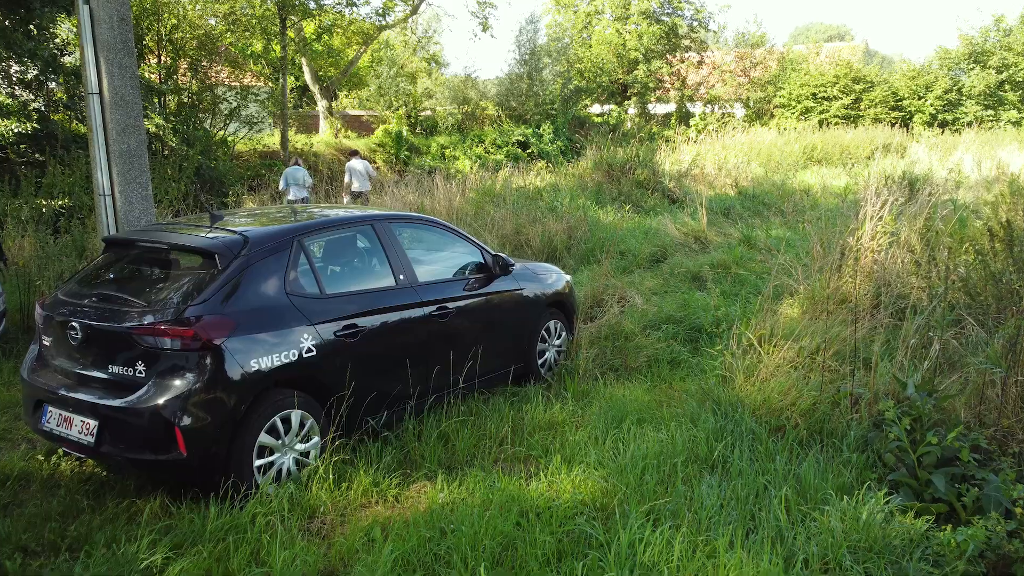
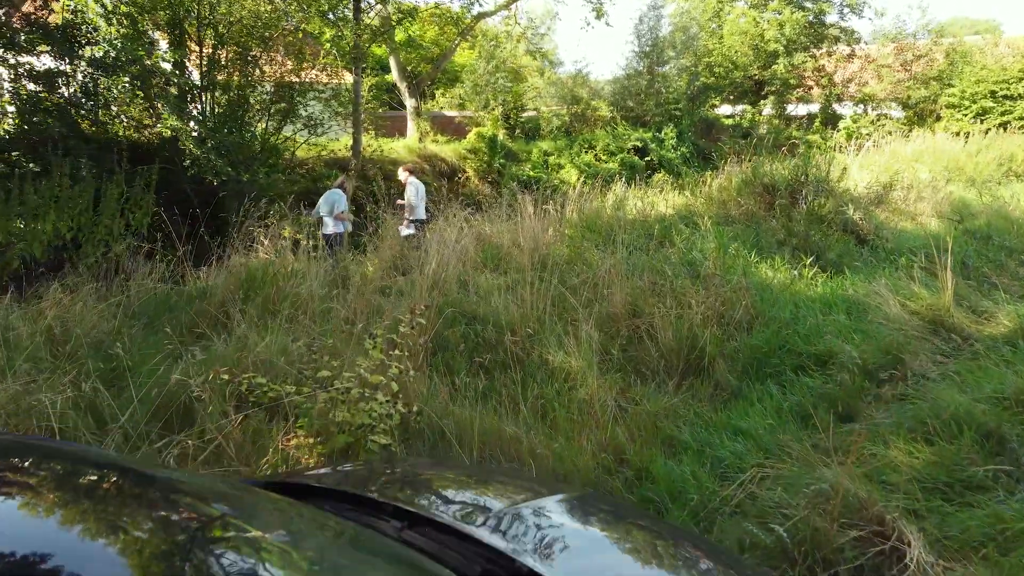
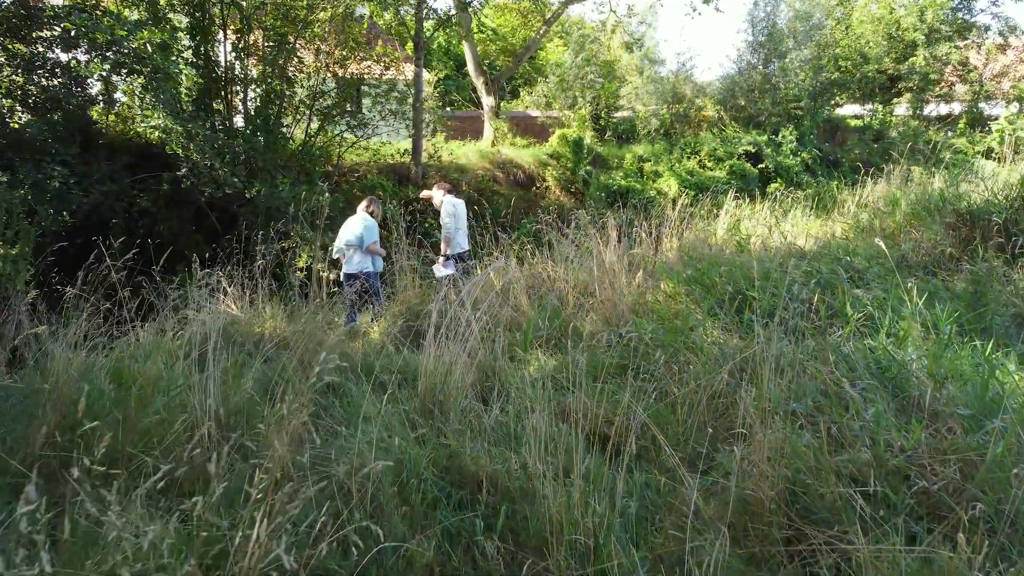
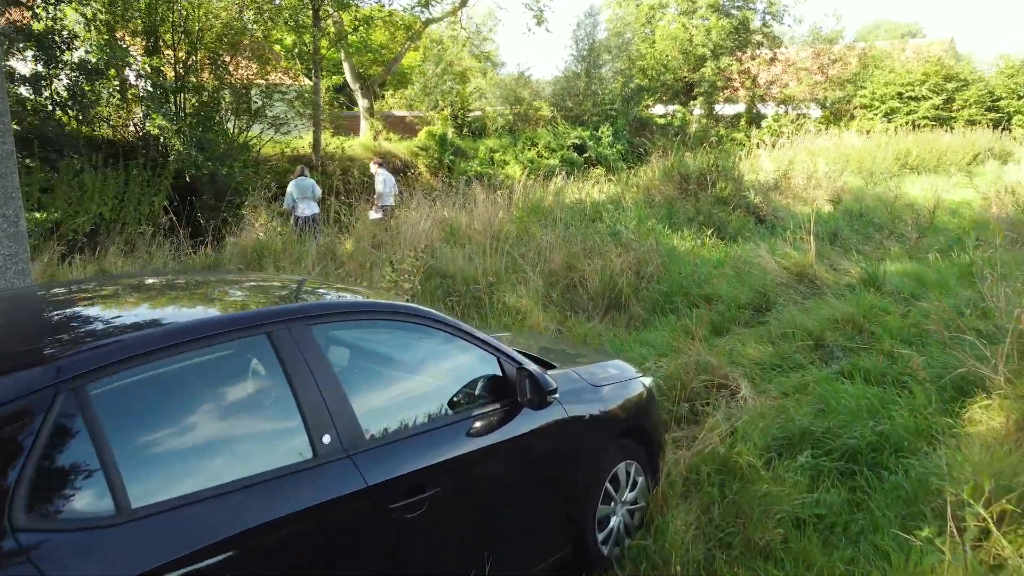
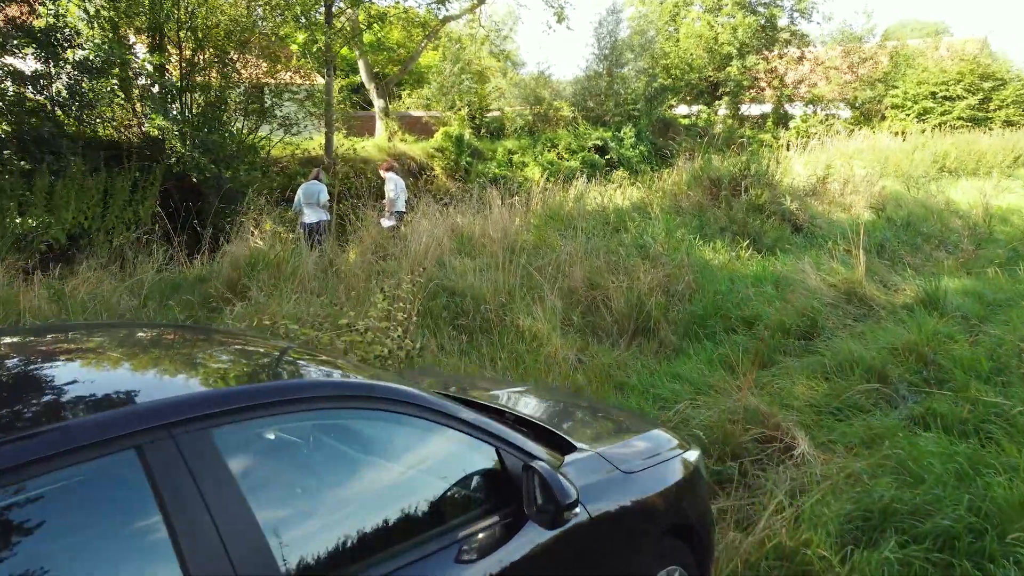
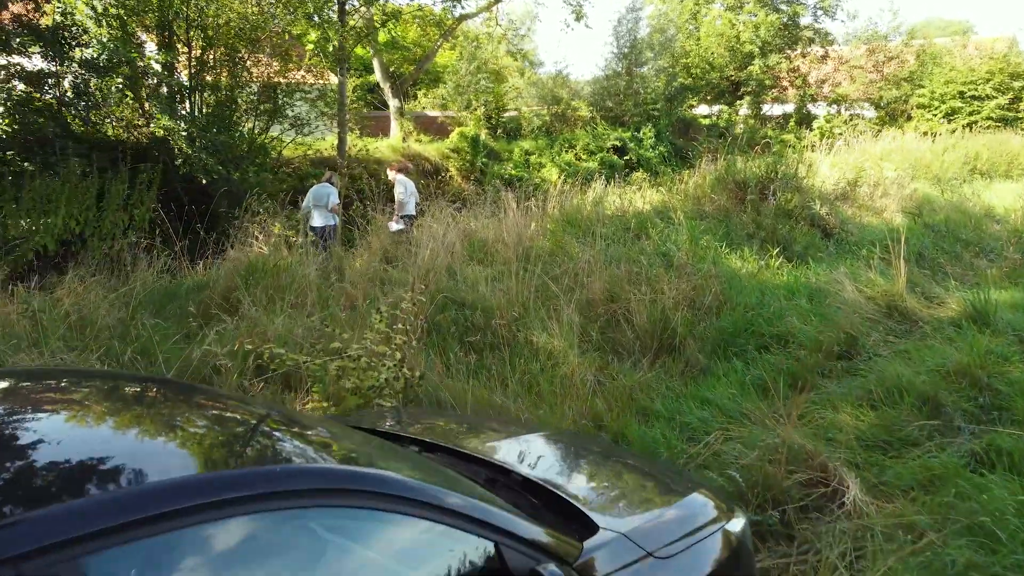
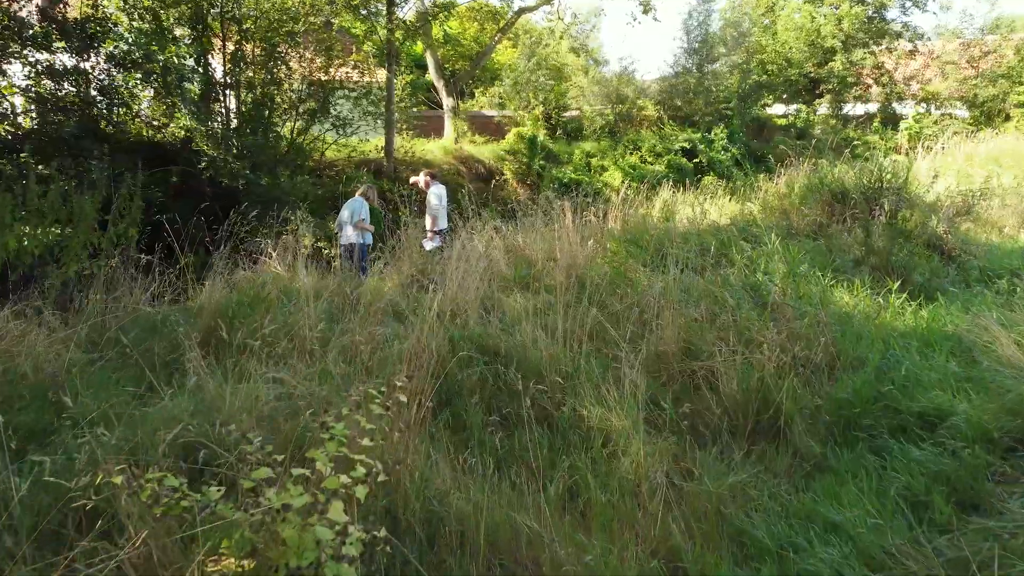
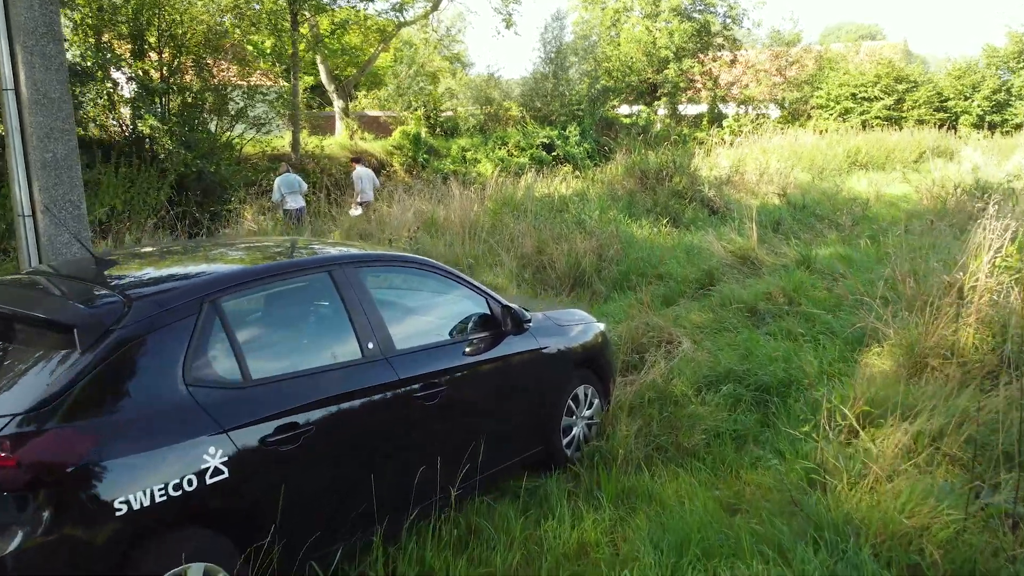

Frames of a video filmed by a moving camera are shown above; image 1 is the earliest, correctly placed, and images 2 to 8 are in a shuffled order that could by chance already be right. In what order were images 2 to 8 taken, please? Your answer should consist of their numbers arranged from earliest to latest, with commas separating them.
8, 4, 5, 6, 2, 7, 3
